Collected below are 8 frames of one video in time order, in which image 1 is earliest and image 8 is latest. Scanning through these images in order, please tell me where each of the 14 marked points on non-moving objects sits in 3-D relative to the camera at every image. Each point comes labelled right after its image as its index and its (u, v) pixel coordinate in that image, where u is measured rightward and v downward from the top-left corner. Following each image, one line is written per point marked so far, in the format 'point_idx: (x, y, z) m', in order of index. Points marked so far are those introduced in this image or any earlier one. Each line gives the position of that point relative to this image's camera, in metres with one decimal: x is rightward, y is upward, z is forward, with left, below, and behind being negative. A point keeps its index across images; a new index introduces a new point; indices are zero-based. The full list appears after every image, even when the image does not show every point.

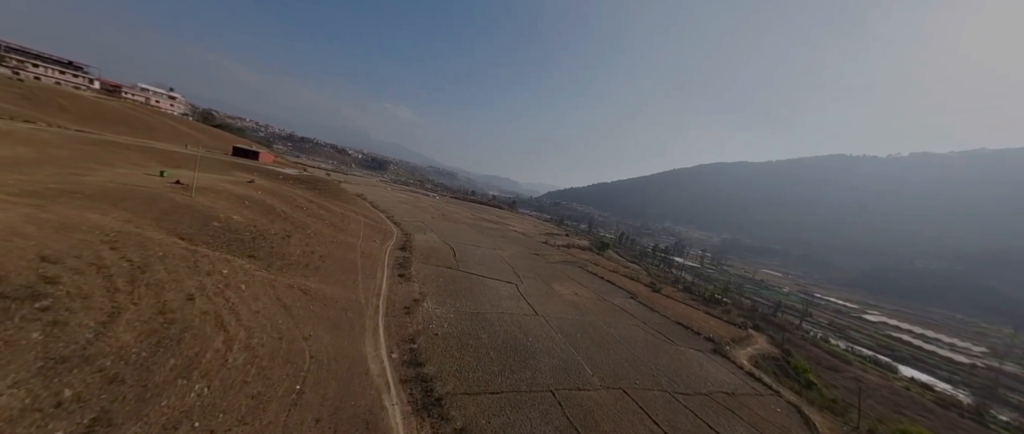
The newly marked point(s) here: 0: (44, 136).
0: (-33.0, +5.8, +19.8) m
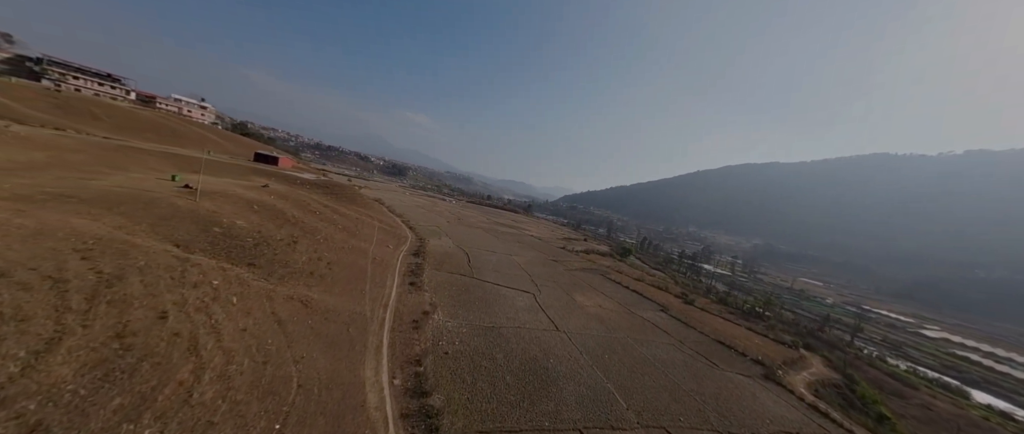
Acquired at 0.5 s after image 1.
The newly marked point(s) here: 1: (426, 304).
0: (-31.7, +5.5, +19.9) m
1: (-5.4, -5.4, +17.6) m
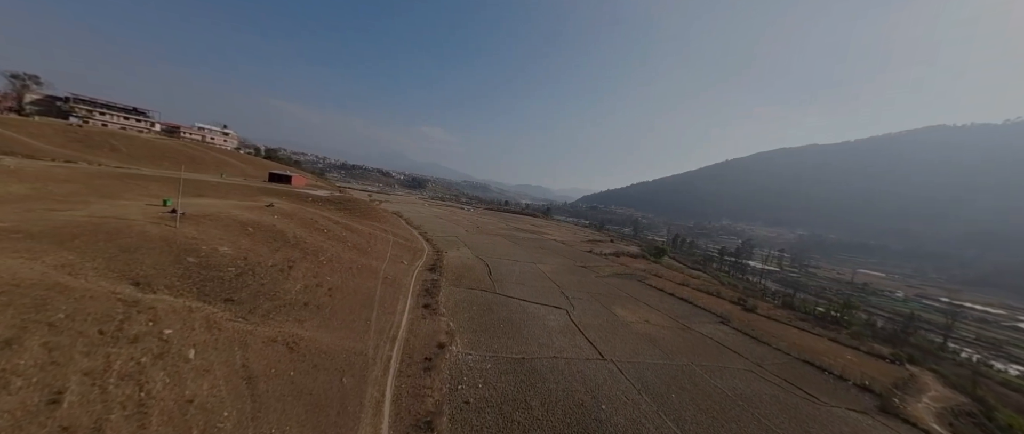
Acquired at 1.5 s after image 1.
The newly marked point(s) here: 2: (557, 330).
0: (-30.4, +3.1, +19.0) m
1: (-3.7, -6.0, +14.7) m
2: (+2.7, -6.8, +16.9) m
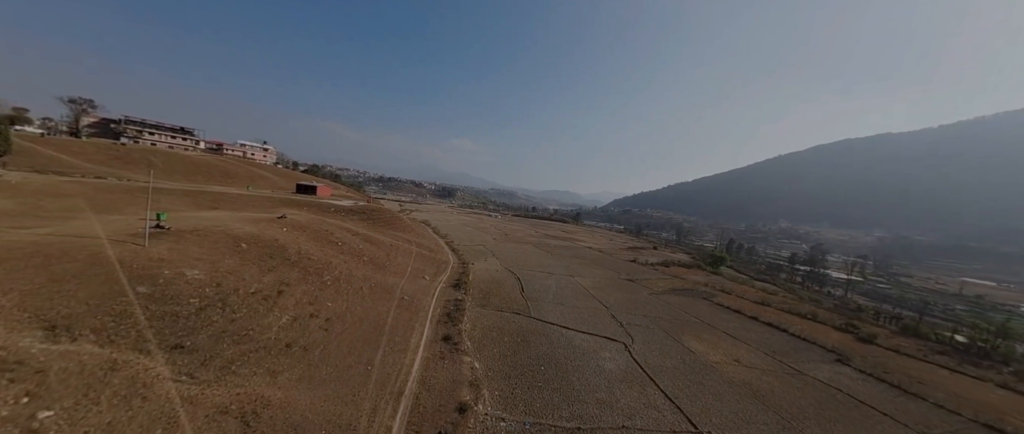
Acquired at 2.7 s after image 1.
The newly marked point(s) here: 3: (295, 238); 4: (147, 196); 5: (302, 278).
0: (-28.2, +2.0, +18.1) m
1: (-1.9, -6.4, +11.0) m
2: (+4.7, -7.1, +12.5) m
3: (-14.2, -1.3, +18.3) m
4: (-26.0, +1.5, +19.9) m
5: (-10.5, -3.1, +14.1) m
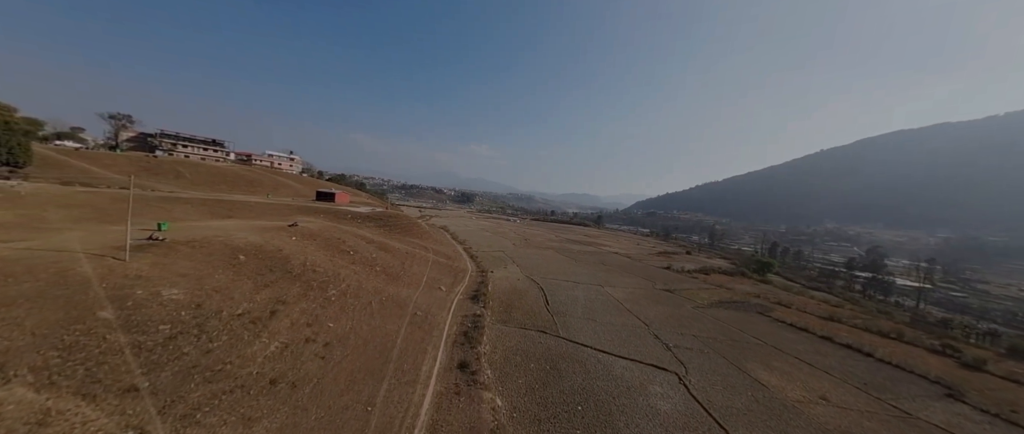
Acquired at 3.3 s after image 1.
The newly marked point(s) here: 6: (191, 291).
0: (-26.8, +1.3, +17.8) m
1: (-0.9, -6.6, +8.8) m
2: (+5.8, -7.2, +9.9) m
3: (-12.7, -1.8, +17.0) m
4: (-24.4, +0.8, +19.5) m
5: (-9.4, -3.4, +12.5) m
6: (-10.9, -2.5, +9.6) m
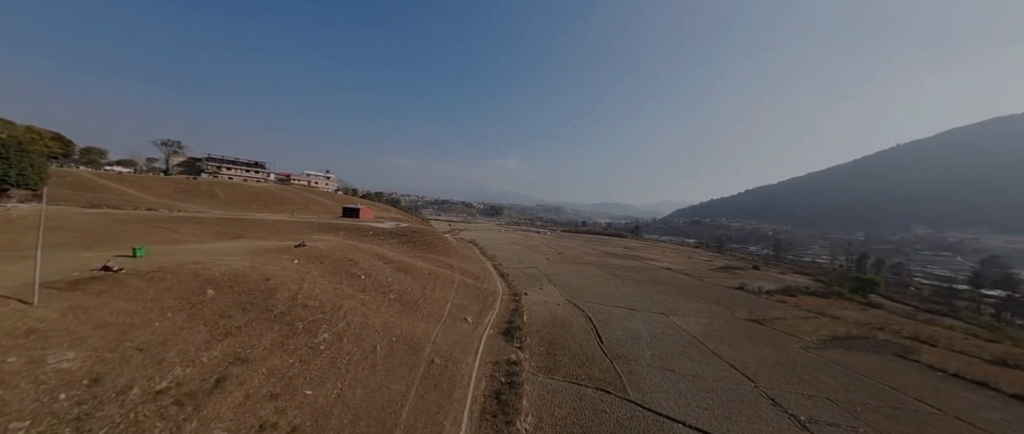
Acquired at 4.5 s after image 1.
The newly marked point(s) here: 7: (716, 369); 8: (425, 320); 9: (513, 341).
0: (-24.6, 0.0, +16.6) m
1: (+0.4, -6.9, +4.7) m
2: (+7.2, -7.4, +5.0) m
3: (-10.6, -2.8, +14.2) m
4: (-22.0, -0.6, +18.0) m
5: (-7.7, -4.2, +9.3) m
6: (-9.6, -3.1, +6.6) m
7: (+10.0, -7.4, +13.7) m
8: (-4.7, -5.8, +14.9) m
9: (0.0, -6.7, +15.0) m
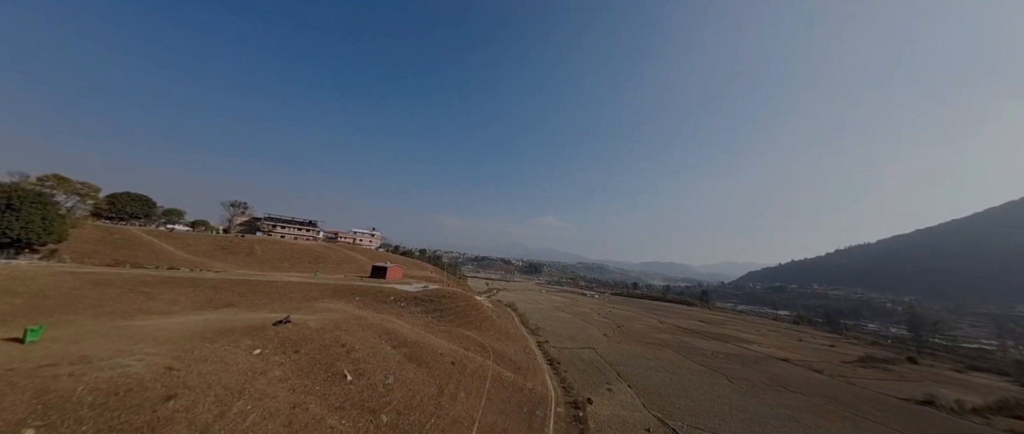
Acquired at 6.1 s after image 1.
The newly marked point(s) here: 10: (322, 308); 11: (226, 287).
0: (-21.9, -3.1, +14.2) m
1: (+1.1, -7.1, -2.2) m
2: (+7.8, -7.6, -3.0) m
3: (-8.5, -5.2, +9.4) m
4: (-19.2, -3.9, +15.1) m
5: (-6.3, -5.4, +4.0) m
6: (-8.5, -3.9, +1.8) m
7: (+11.8, -9.3, +5.1) m
8: (-2.6, -8.1, +8.6) m
9: (+2.1, -9.0, +7.9) m
10: (-10.8, -5.7, +16.5) m
11: (-17.7, -4.6, +17.5) m
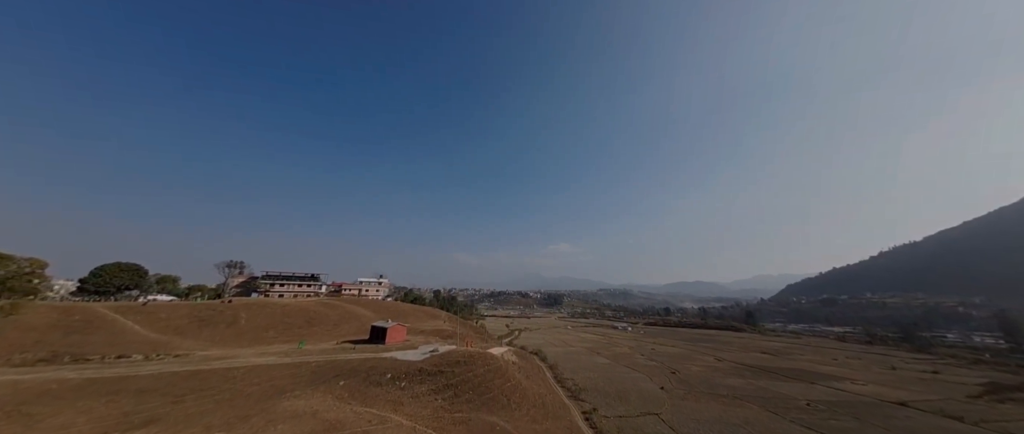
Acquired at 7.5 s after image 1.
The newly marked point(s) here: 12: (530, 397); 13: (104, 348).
0: (-20.4, -6.6, +10.0) m
1: (+2.2, -6.5, -7.4) m
2: (+9.0, -6.2, -8.4) m
3: (-7.0, -6.8, +4.6) m
4: (-17.6, -7.2, +10.8) m
5: (-5.0, -6.3, -0.8) m
6: (-7.5, -4.7, -2.7) m
7: (+13.4, -8.4, -0.7) m
8: (-0.9, -9.0, +3.4) m
9: (+3.8, -9.4, +2.4) m
10: (-9.0, -8.3, +11.7) m
11: (-16.0, -8.1, +13.0) m
12: (+0.9, -13.1, +19.4) m
13: (-27.0, -8.6, +18.6) m
